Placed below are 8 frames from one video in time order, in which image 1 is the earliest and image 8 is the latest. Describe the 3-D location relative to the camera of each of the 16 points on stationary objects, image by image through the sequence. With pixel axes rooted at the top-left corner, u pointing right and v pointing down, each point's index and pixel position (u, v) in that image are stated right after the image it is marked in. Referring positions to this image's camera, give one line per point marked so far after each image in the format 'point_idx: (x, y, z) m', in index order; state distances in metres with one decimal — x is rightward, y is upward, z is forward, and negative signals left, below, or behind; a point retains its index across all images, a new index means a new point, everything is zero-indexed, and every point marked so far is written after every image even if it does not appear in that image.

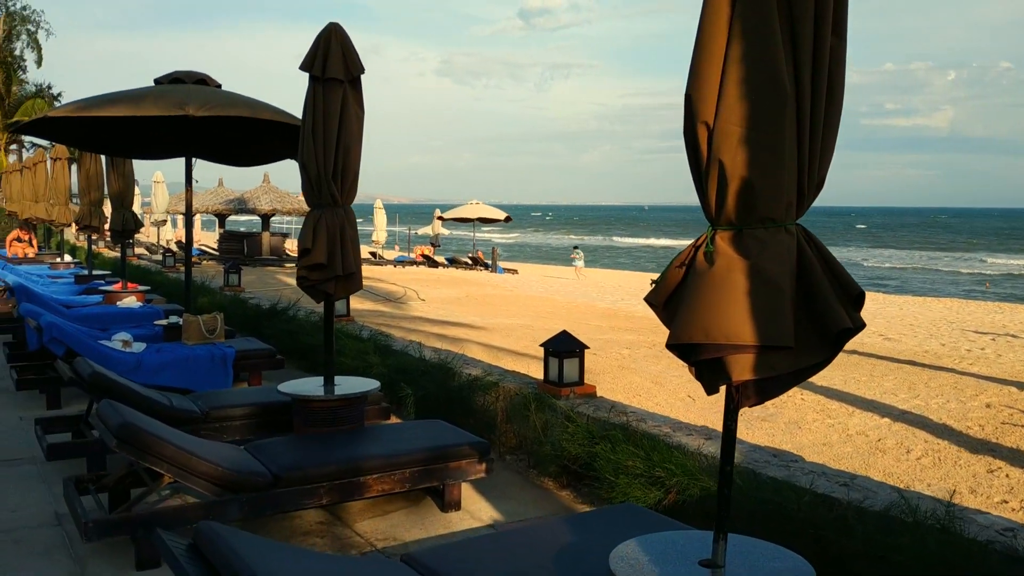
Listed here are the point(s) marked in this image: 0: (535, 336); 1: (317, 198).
0: (+0.3, -0.6, +11.5) m
1: (-1.1, +0.5, +5.0) m
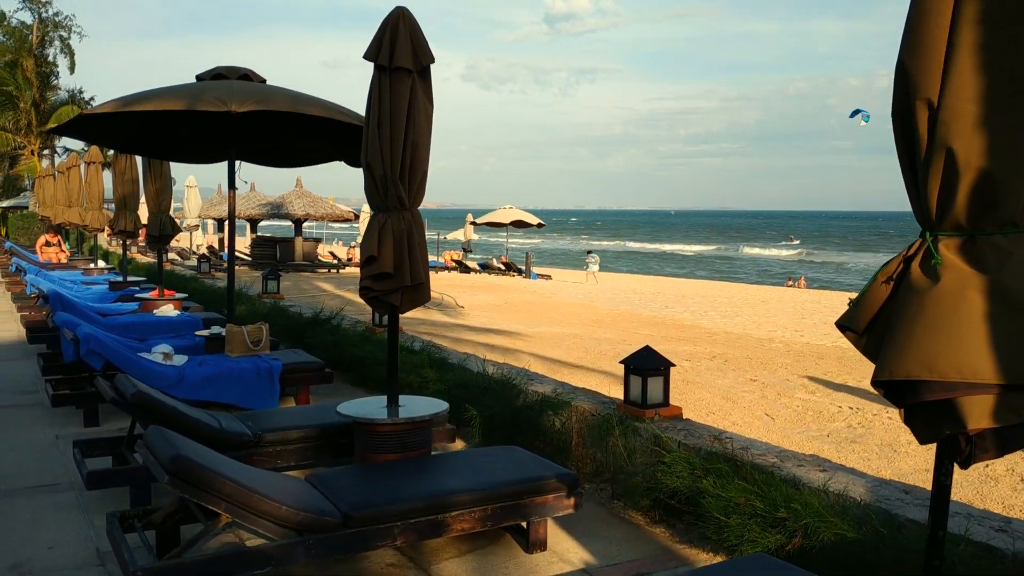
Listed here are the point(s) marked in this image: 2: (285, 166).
0: (+0.9, -0.7, +11.0) m
1: (-0.6, +0.4, +4.6) m
2: (-2.1, +1.1, +8.5) m
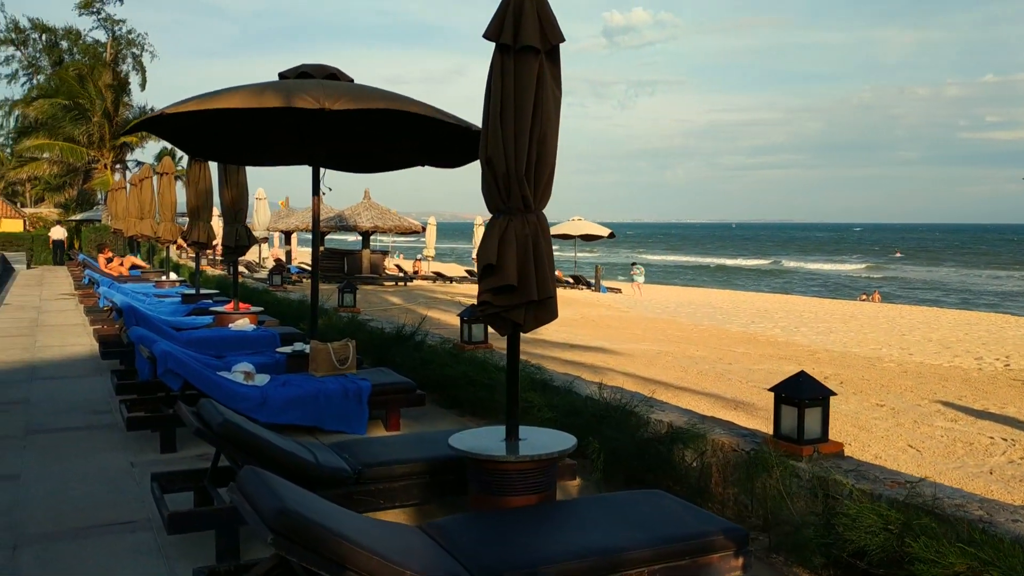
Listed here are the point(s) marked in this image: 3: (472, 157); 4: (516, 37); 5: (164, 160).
0: (+1.9, -0.8, +10.3) m
1: (0.0, +0.4, +3.9) m
2: (-1.2, +1.0, +7.9) m
3: (-0.3, +1.0, +7.0) m
4: (0.0, +1.1, +3.9) m
5: (-5.9, +2.2, +15.7) m
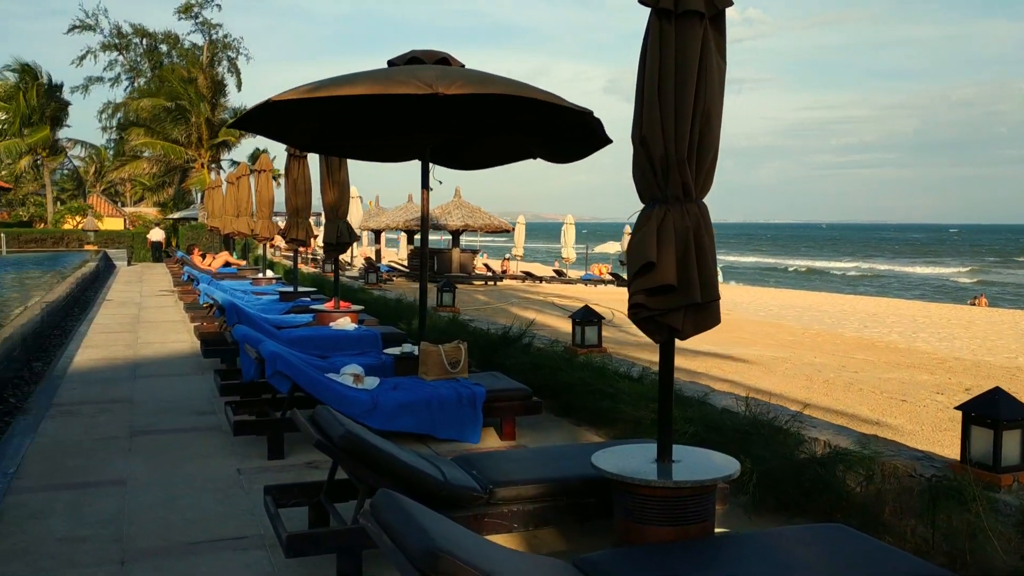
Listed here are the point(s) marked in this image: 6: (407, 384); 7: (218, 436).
0: (+3.0, -0.9, +9.6) m
1: (+0.6, +0.4, +3.4) m
2: (-0.3, +1.0, +7.6) m
3: (+0.5, +1.0, +6.6) m
4: (+0.6, +1.1, +3.4) m
5: (-4.3, +2.2, +15.7) m
6: (-0.7, -0.6, +6.0) m
7: (-1.9, -1.0, +6.0) m
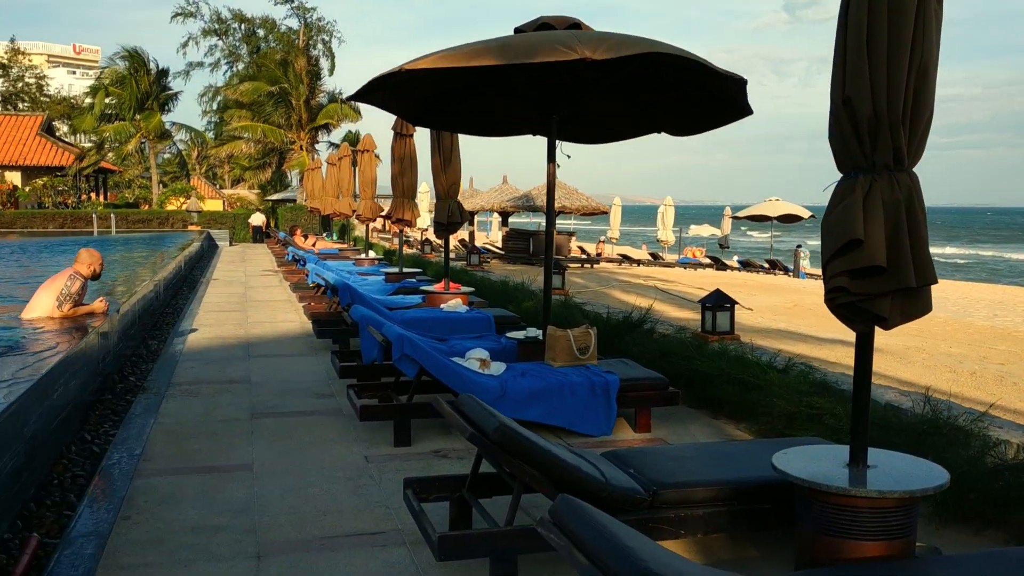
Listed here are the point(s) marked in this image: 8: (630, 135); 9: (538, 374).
0: (+4.2, -0.7, +8.9) m
1: (+1.1, +0.4, +3.0) m
2: (+0.7, +1.2, +7.2) m
3: (+1.4, +1.1, +6.1) m
4: (+1.2, +1.1, +2.9) m
5: (-2.5, +2.6, +15.7) m
6: (+0.2, -0.5, +5.6) m
7: (-1.1, -0.8, +5.8) m
8: (+0.9, +1.2, +6.9) m
9: (+0.2, -0.5, +5.5) m
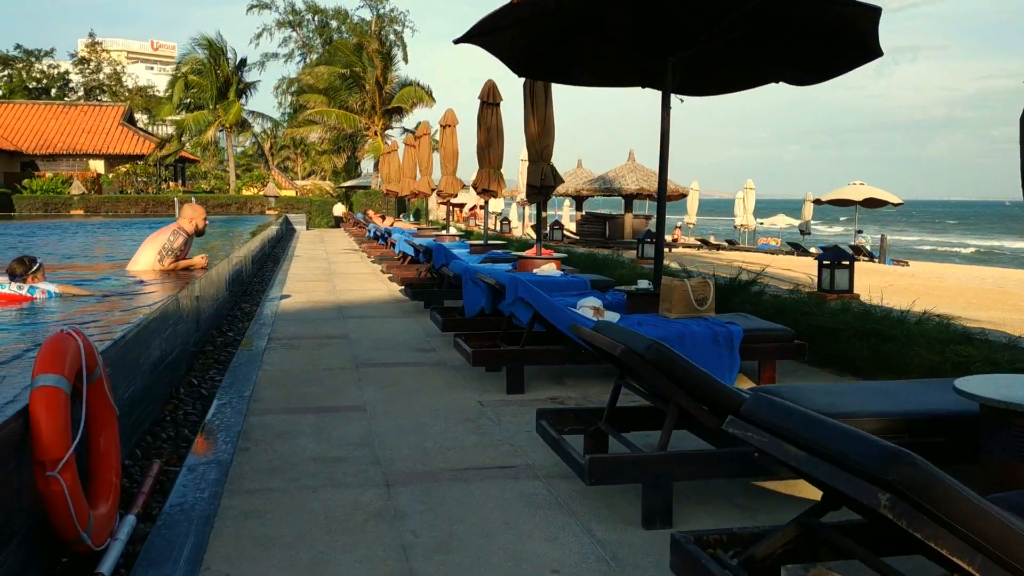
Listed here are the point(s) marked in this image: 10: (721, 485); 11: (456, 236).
0: (+5.0, -0.4, +8.4) m
1: (+1.6, +0.7, +2.7) m
2: (+1.5, +1.5, +6.8) m
3: (+2.1, +1.4, +5.7) m
4: (+1.7, +1.4, +2.6) m
5: (-1.1, +3.0, +15.5) m
6: (+0.8, -0.2, +5.4) m
7: (-0.4, -0.5, +5.6) m
8: (+1.7, +1.5, +6.6) m
9: (+0.8, -0.2, +5.2) m
10: (+0.8, -0.7, +3.4) m
11: (-0.9, +0.9, +14.9) m
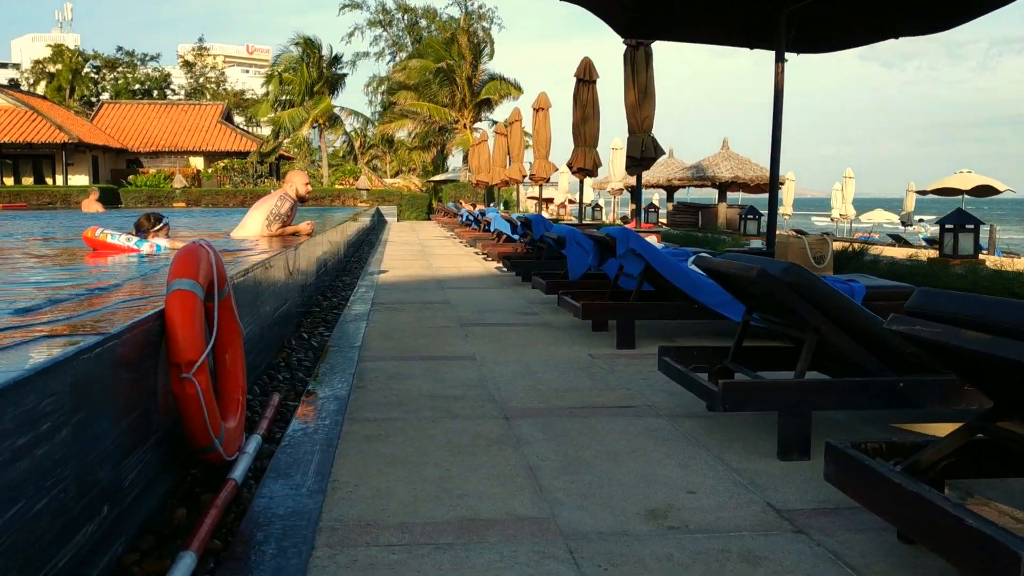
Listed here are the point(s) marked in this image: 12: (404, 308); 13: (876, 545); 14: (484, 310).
0: (+5.9, -0.2, +7.8) m
1: (+2.0, +1.0, +2.4) m
2: (+2.2, +1.7, +6.6) m
3: (+2.8, +1.7, +5.4) m
4: (+2.1, +1.7, +2.4) m
5: (+0.4, +3.2, +15.5) m
6: (+1.4, +0.1, +5.2) m
7: (+0.2, -0.3, +5.5) m
8: (+2.4, +1.7, +6.3) m
9: (+1.4, +0.1, +5.0) m
10: (+1.2, -0.5, +3.2) m
11: (+0.6, +1.1, +14.8) m
12: (-0.8, -0.1, +6.7) m
13: (+0.9, -0.6, +2.2) m
14: (-0.2, -0.2, +6.6) m
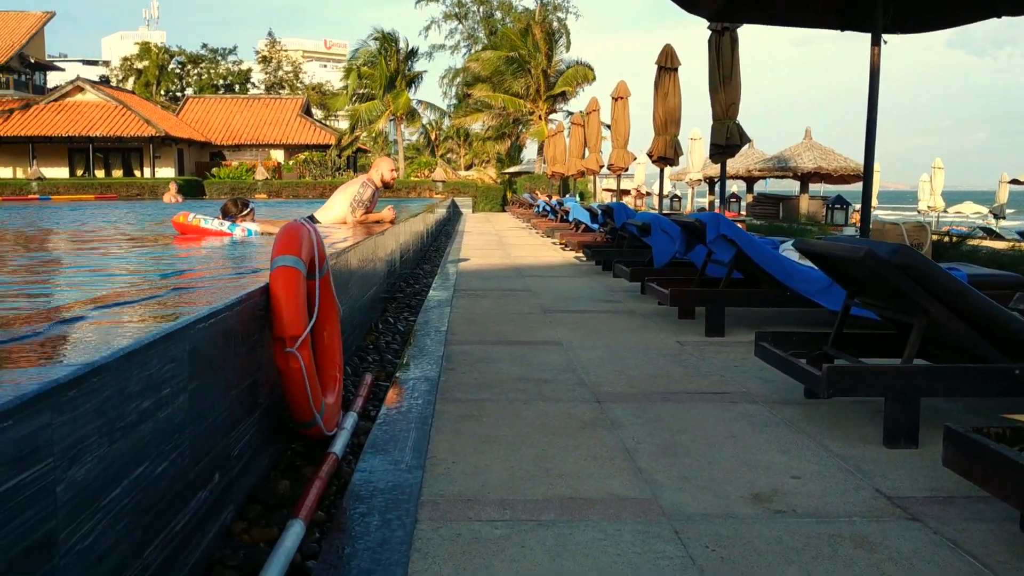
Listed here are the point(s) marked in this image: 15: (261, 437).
0: (+6.6, -0.2, +7.3) m
1: (+2.3, +1.0, +2.2) m
2: (+2.8, +1.8, +6.4) m
3: (+3.3, +1.7, +5.2) m
4: (+2.3, +1.7, +2.1) m
5: (+1.7, +3.4, +15.3) m
6: (+1.9, +0.1, +5.0) m
7: (+0.7, -0.2, +5.5) m
8: (+3.0, +1.8, +6.1) m
9: (+1.9, +0.1, +4.9) m
10: (+1.5, -0.4, +3.1) m
11: (+1.8, +1.3, +14.7) m
12: (-0.2, -0.1, +6.7) m
13: (+1.1, -0.6, +2.1) m
14: (+0.4, -0.1, +6.6) m
15: (-0.7, -0.4, +2.5) m
